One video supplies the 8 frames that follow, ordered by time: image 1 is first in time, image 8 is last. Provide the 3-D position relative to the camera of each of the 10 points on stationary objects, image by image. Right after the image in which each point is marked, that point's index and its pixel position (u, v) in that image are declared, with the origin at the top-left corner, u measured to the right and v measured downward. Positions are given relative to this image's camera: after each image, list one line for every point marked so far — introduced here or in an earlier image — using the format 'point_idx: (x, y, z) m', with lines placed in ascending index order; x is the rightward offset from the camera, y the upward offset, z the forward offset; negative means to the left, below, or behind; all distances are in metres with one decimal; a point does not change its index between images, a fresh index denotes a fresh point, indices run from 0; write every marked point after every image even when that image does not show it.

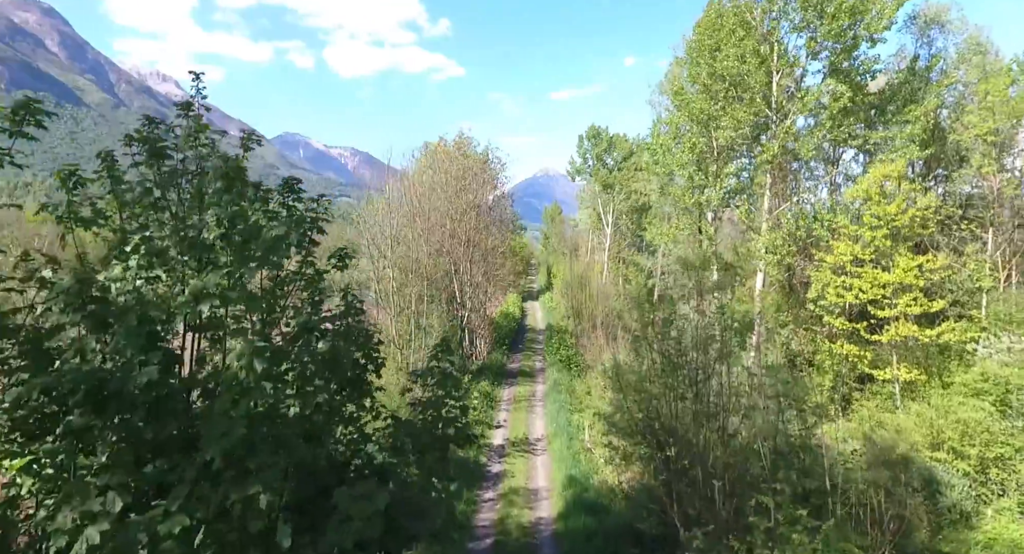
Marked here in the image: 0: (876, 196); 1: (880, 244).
0: (+12.7, +2.8, +19.1) m
1: (+12.8, +1.1, +19.1) m
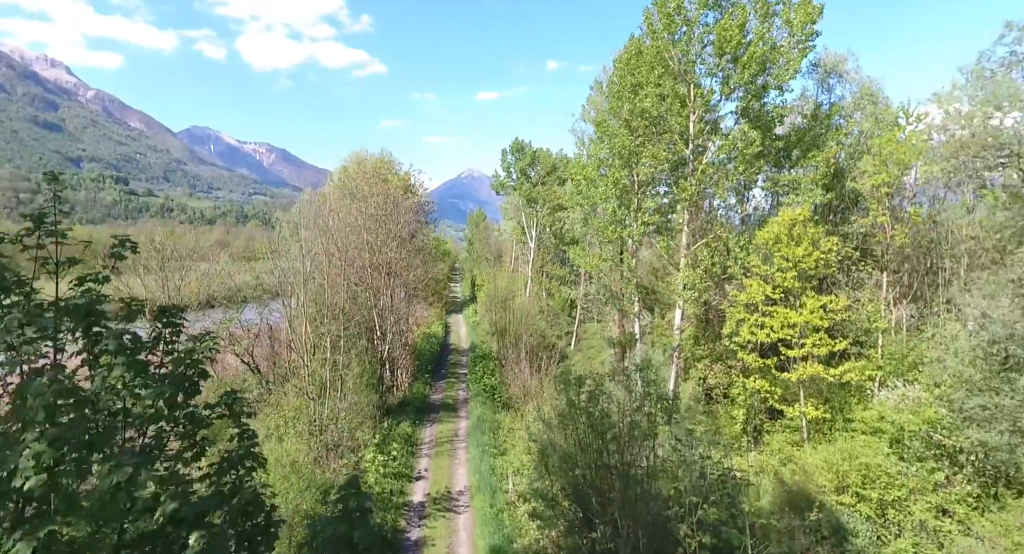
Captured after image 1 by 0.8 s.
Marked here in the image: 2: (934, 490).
0: (+10.0, +1.4, +20.1) m
1: (+10.1, -0.3, +20.0) m
2: (+11.0, -5.6, +14.3) m
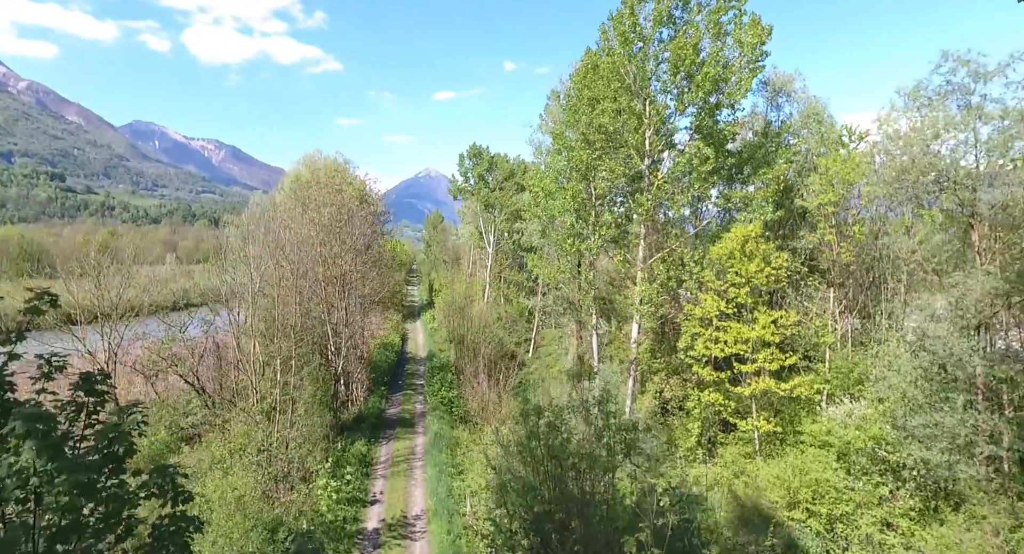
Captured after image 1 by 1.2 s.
0: (+8.5, +0.8, +20.5) m
1: (+8.5, -0.8, +20.4) m
2: (+9.9, -6.1, +14.8) m
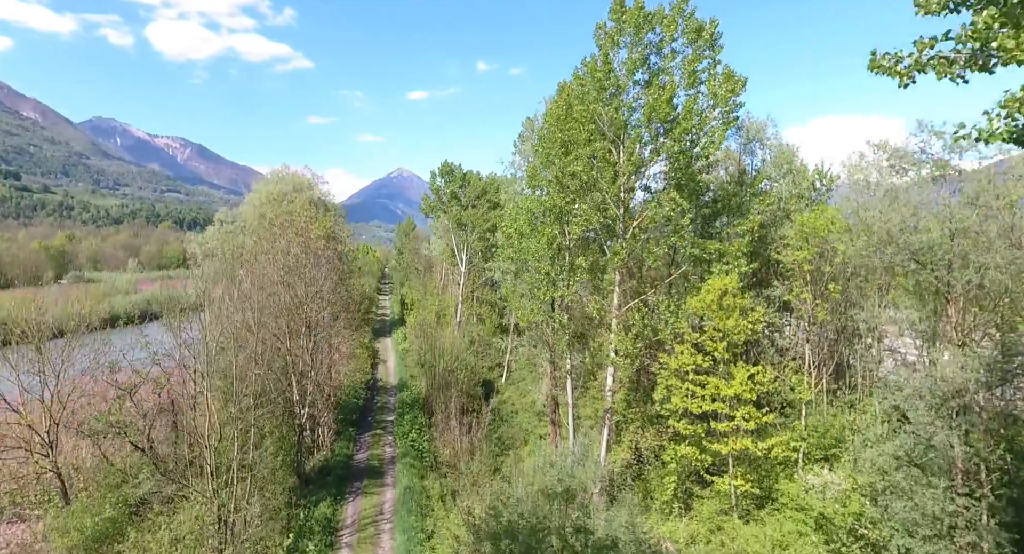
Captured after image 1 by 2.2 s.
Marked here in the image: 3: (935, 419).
0: (+7.4, -1.2, +20.2) m
1: (+7.5, -2.8, +20.1) m
2: (+9.1, -8.1, +14.6) m
3: (+10.3, -3.4, +13.5) m
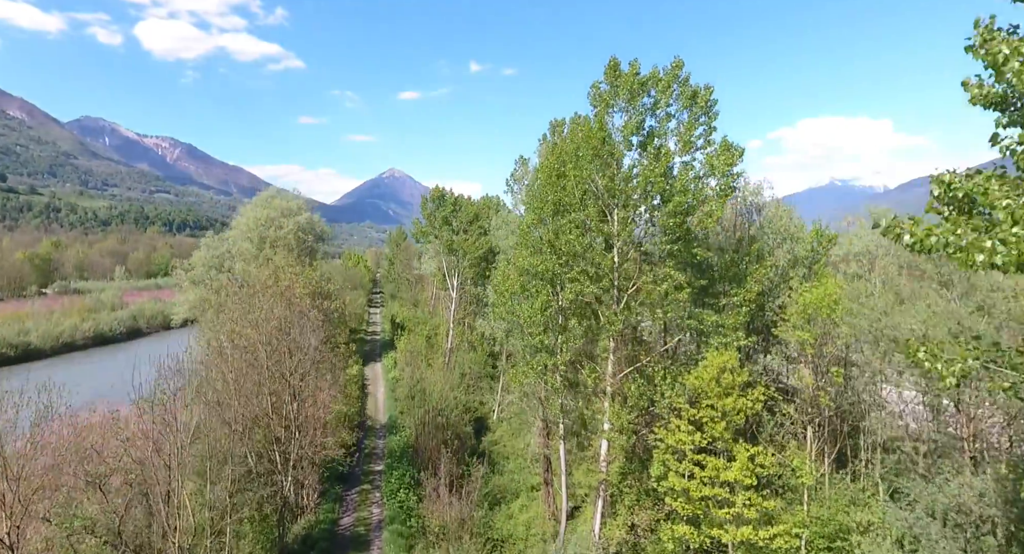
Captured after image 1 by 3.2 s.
0: (+7.1, -3.9, +19.5) m
1: (+7.2, -5.5, +19.4) m
2: (+8.9, -10.8, +13.9) m
3: (+10.1, -6.1, +12.9) m
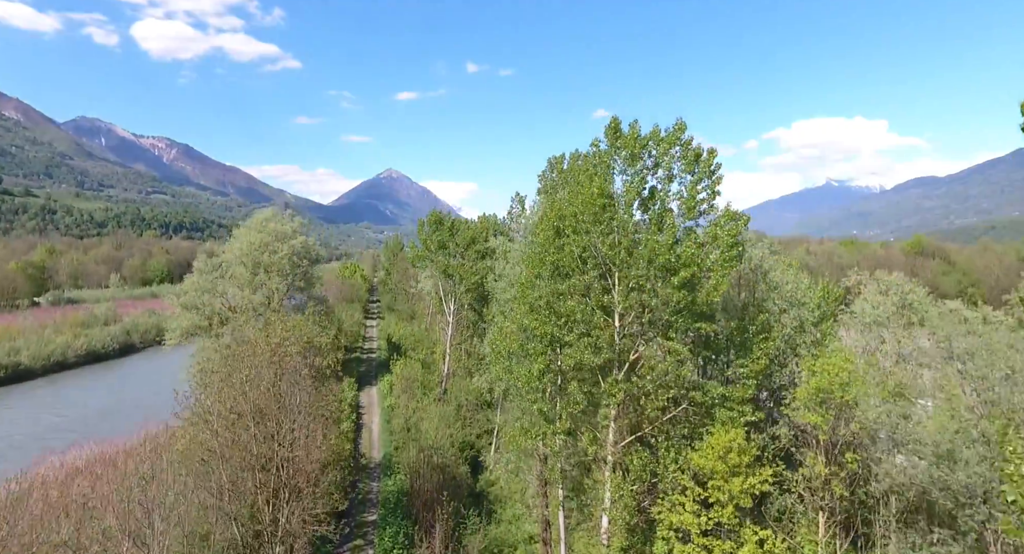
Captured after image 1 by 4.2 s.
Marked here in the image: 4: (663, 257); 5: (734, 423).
0: (+7.0, -6.5, +18.7) m
1: (+7.1, -8.1, +18.6) m
2: (+8.8, -13.3, +13.0) m
3: (+10.1, -8.6, +12.1) m
4: (+5.3, +0.9, +19.3) m
5: (+7.8, -5.0, +19.3) m
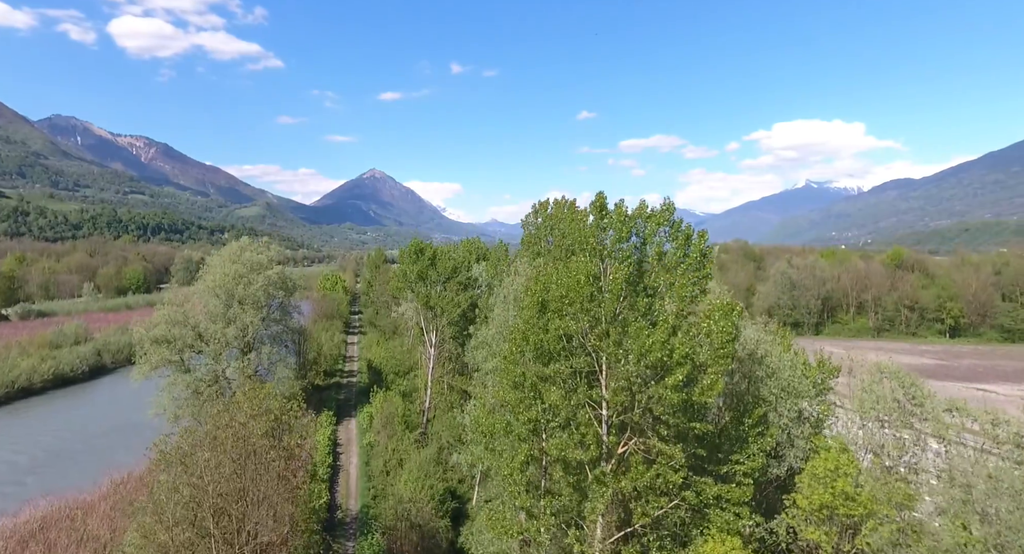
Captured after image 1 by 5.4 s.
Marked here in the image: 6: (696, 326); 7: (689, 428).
0: (+6.4, -9.6, +17.4) m
1: (+6.5, -11.3, +17.3) m
2: (+8.4, -16.5, +11.8) m
3: (+9.6, -11.8, +10.9) m
4: (+4.7, -2.2, +18.0) m
5: (+7.2, -8.2, +18.0) m
6: (+6.3, -1.7, +18.8) m
7: (+6.1, -5.0, +19.3) m
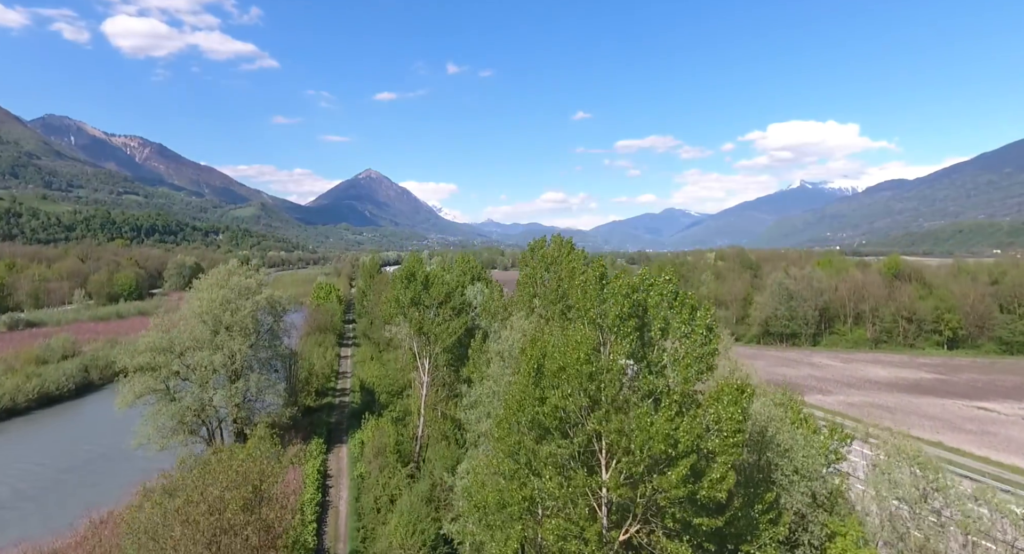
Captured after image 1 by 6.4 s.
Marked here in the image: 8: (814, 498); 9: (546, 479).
0: (+6.2, -12.2, +16.0) m
1: (+6.3, -13.8, +15.9) m
2: (+8.3, -19.0, +10.4) m
3: (+9.5, -14.3, +9.5) m
4: (+4.5, -4.7, +16.6) m
5: (+7.0, -10.7, +16.7) m
6: (+6.1, -4.2, +17.4) m
7: (+5.9, -7.5, +17.9) m
8: (+10.2, -7.4, +18.6) m
9: (+1.1, -7.1, +18.7) m
